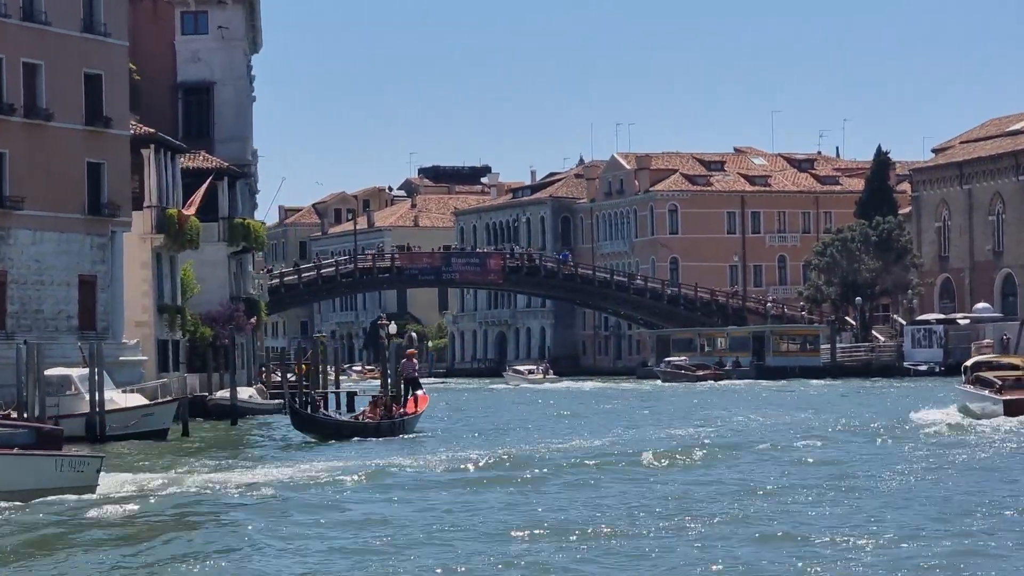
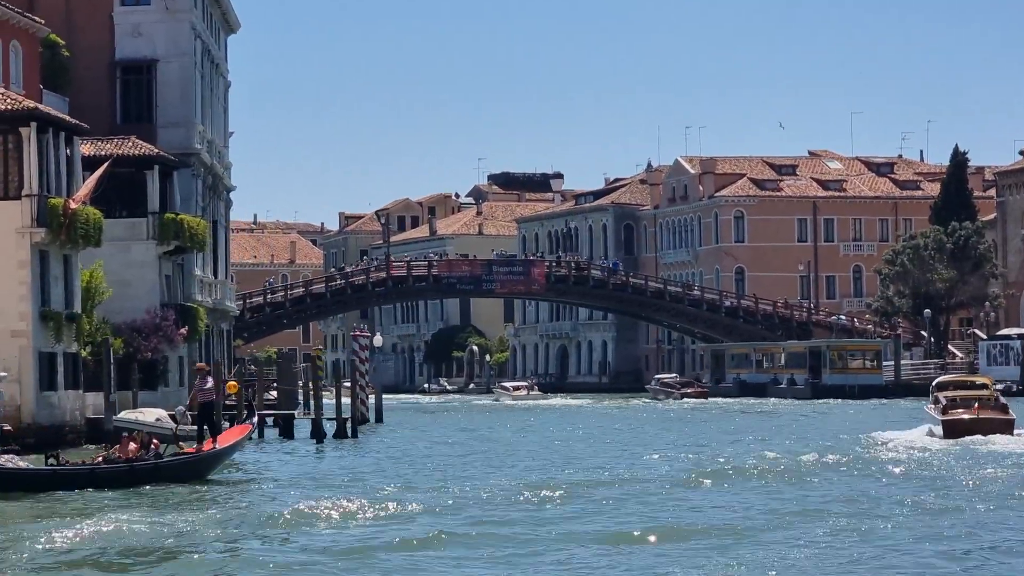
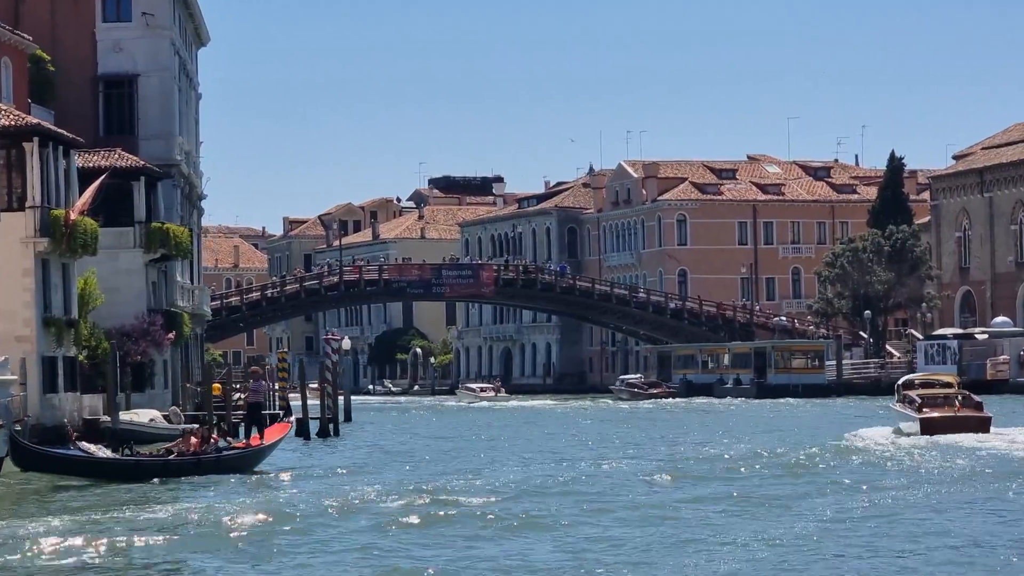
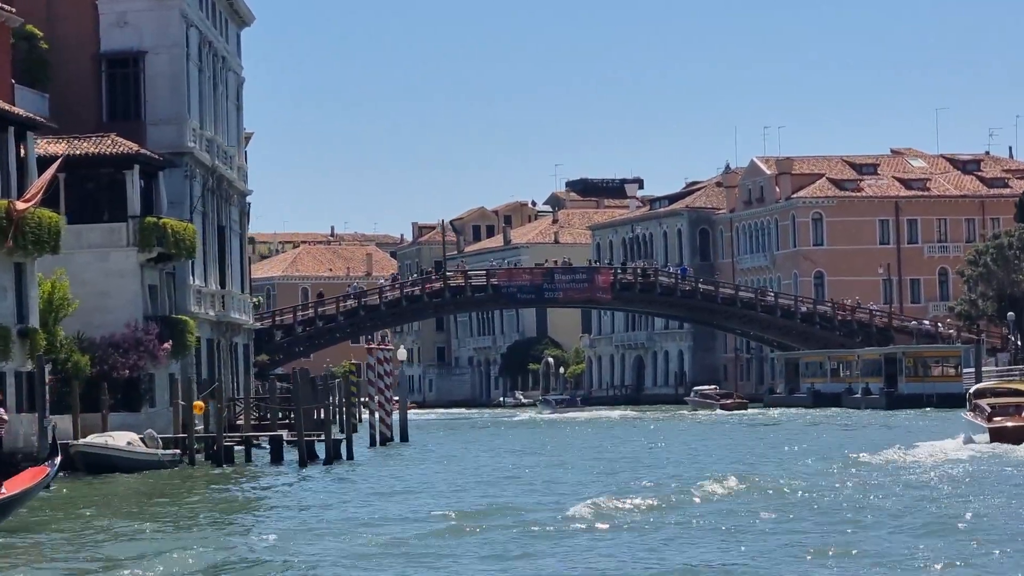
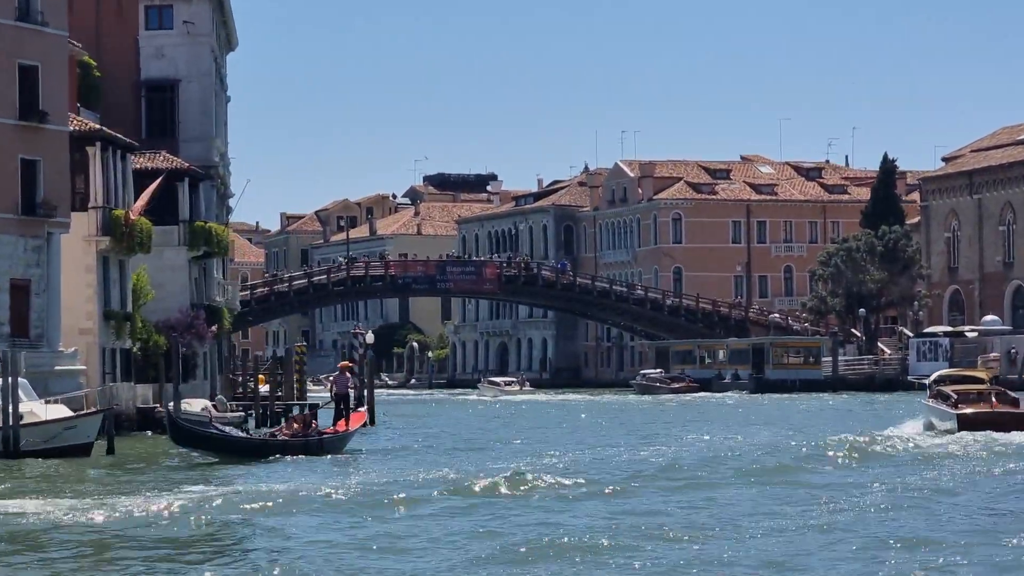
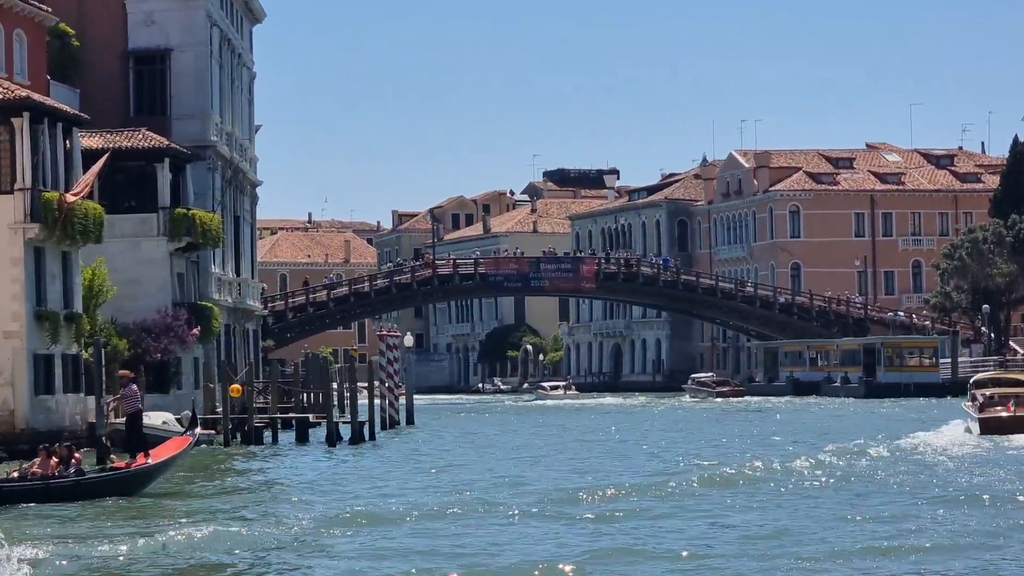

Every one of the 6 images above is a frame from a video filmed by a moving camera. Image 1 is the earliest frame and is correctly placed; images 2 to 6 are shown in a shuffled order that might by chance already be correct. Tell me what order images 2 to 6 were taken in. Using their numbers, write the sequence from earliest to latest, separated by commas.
5, 3, 2, 6, 4
